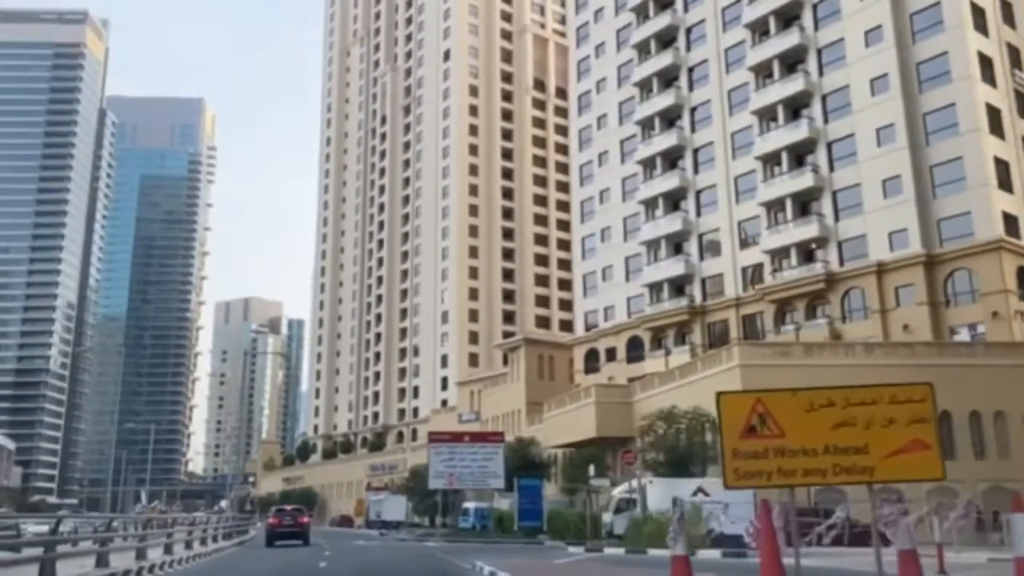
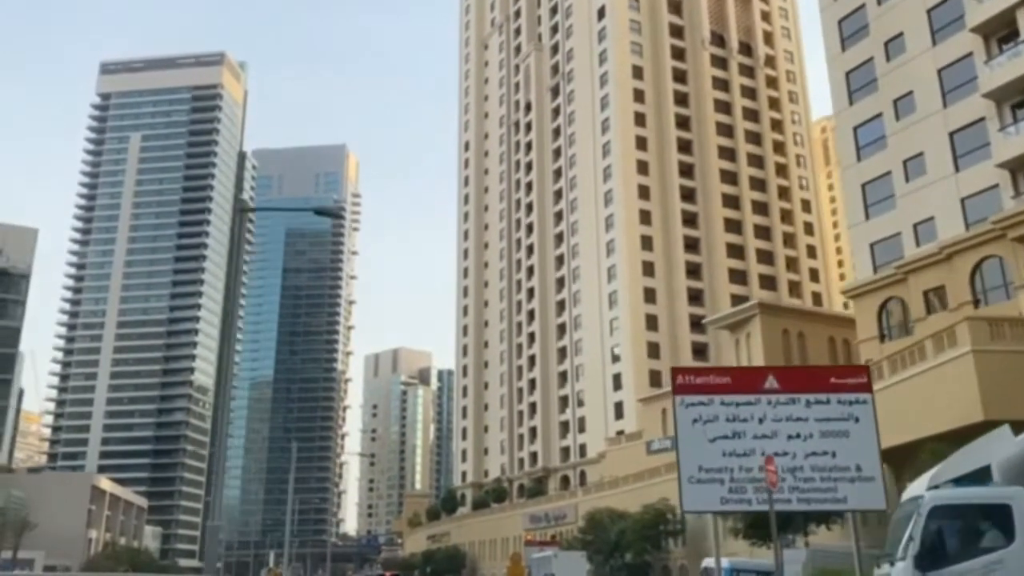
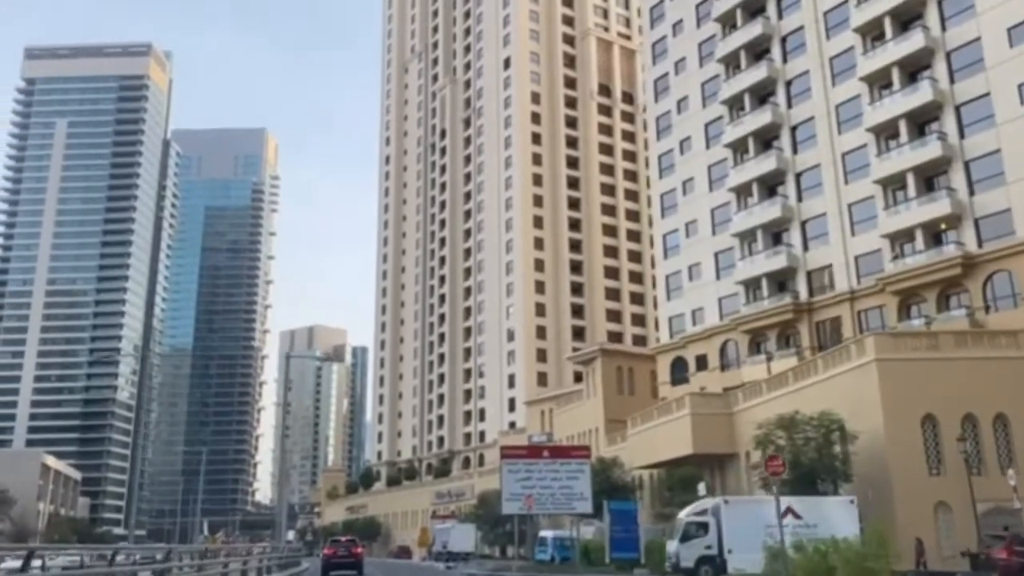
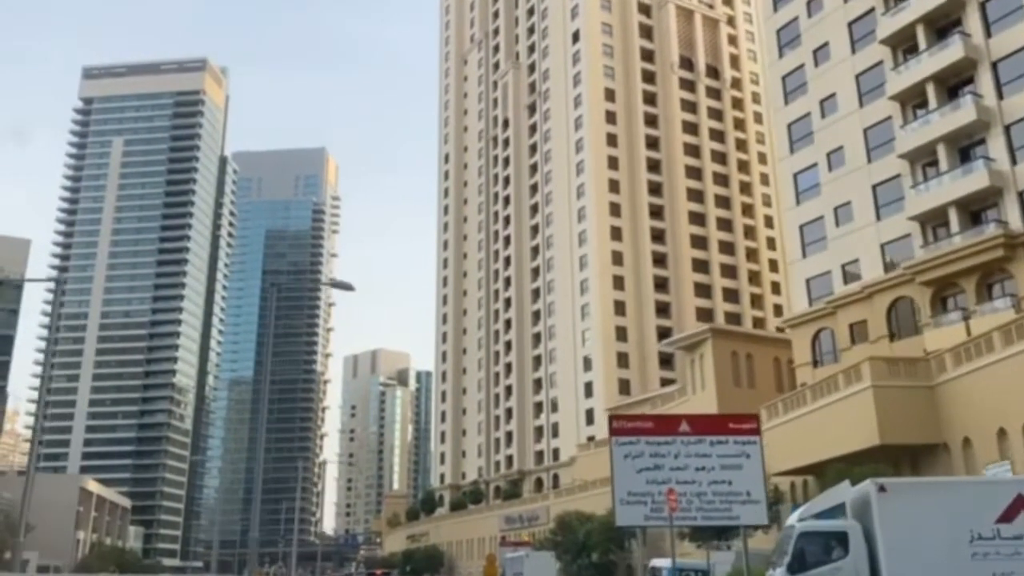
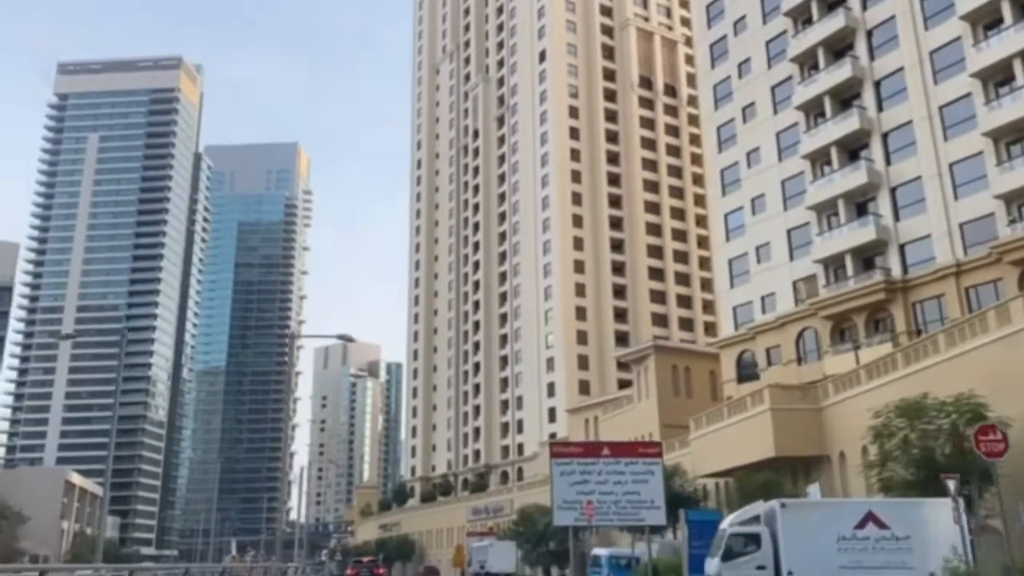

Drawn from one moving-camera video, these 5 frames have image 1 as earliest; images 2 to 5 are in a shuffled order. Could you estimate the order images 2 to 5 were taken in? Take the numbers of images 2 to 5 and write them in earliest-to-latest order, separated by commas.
3, 5, 4, 2
